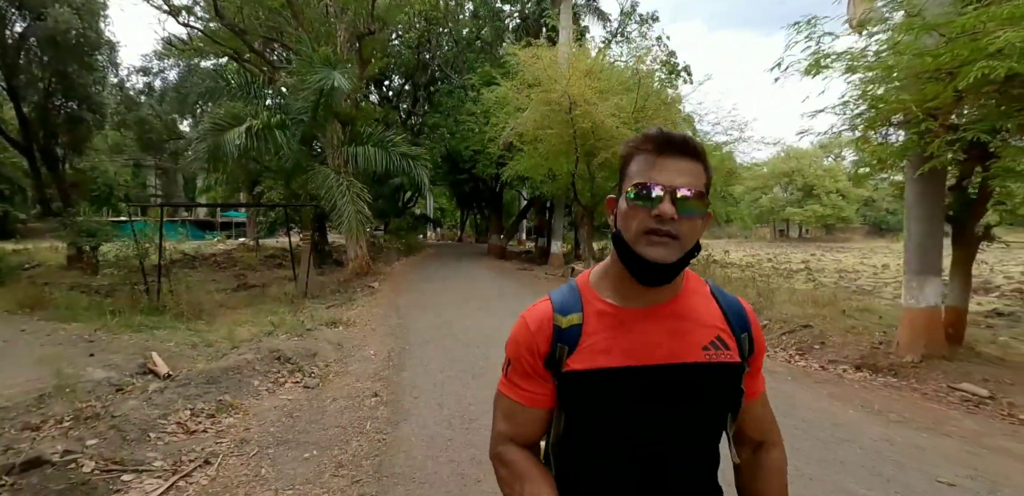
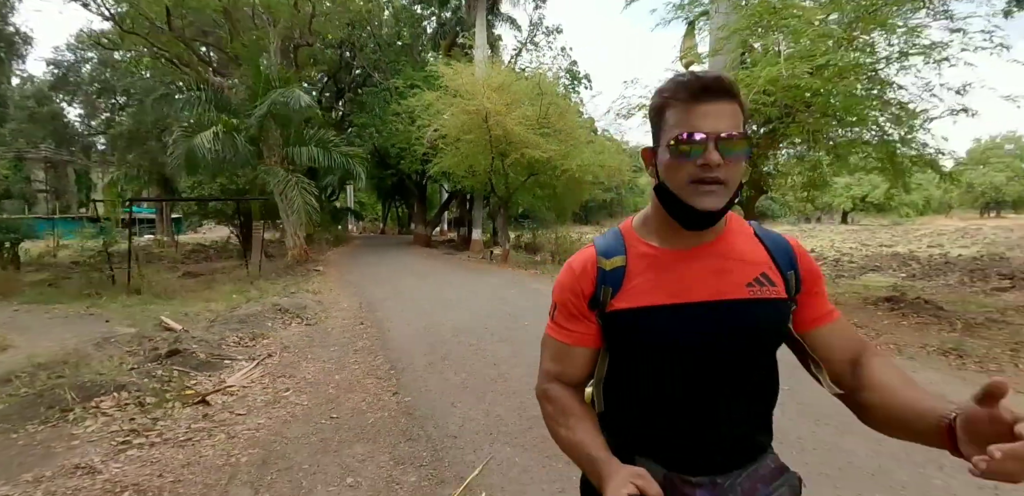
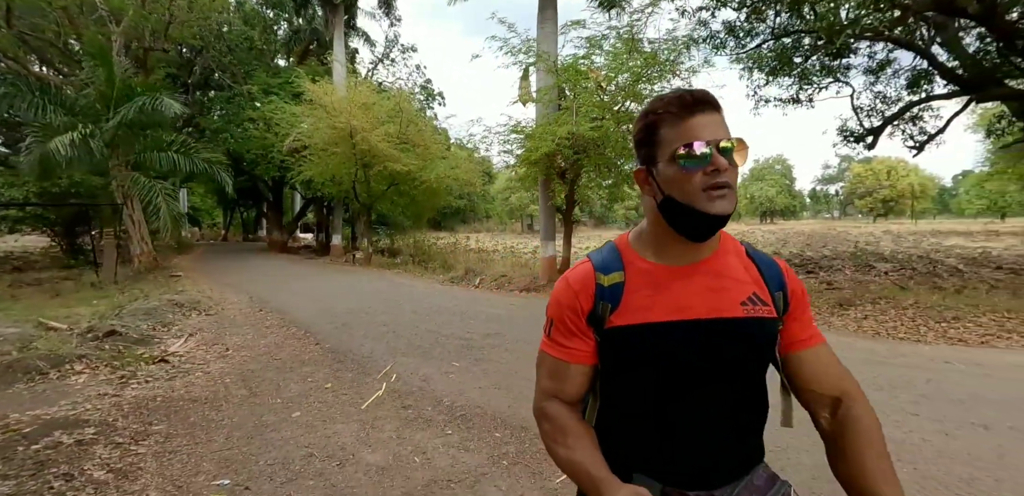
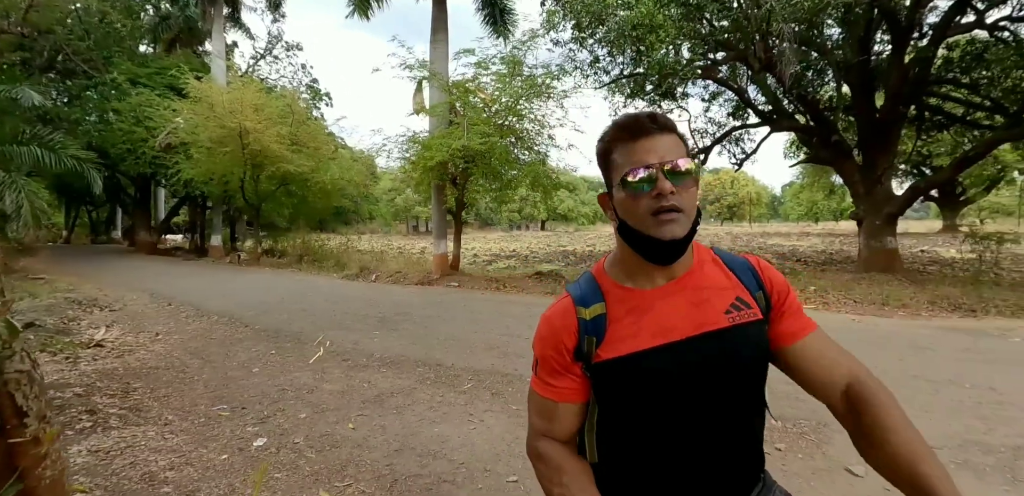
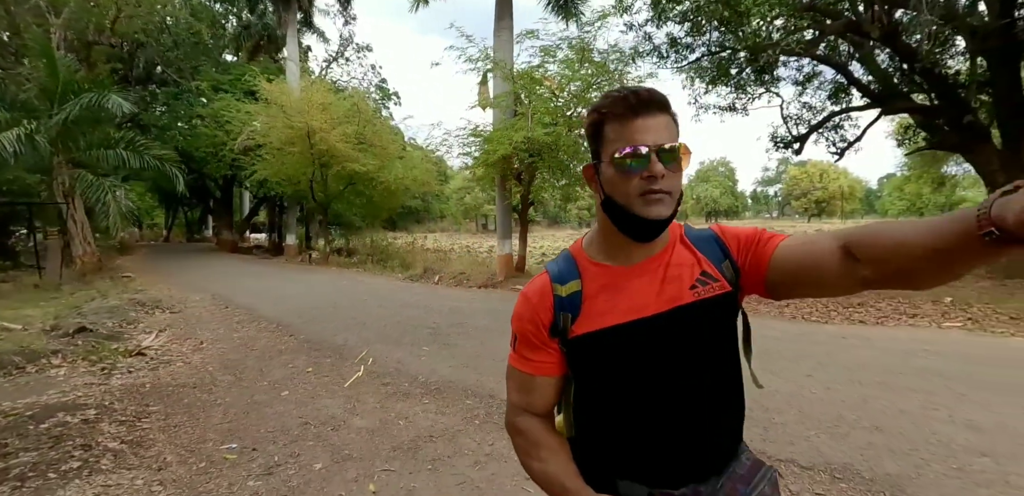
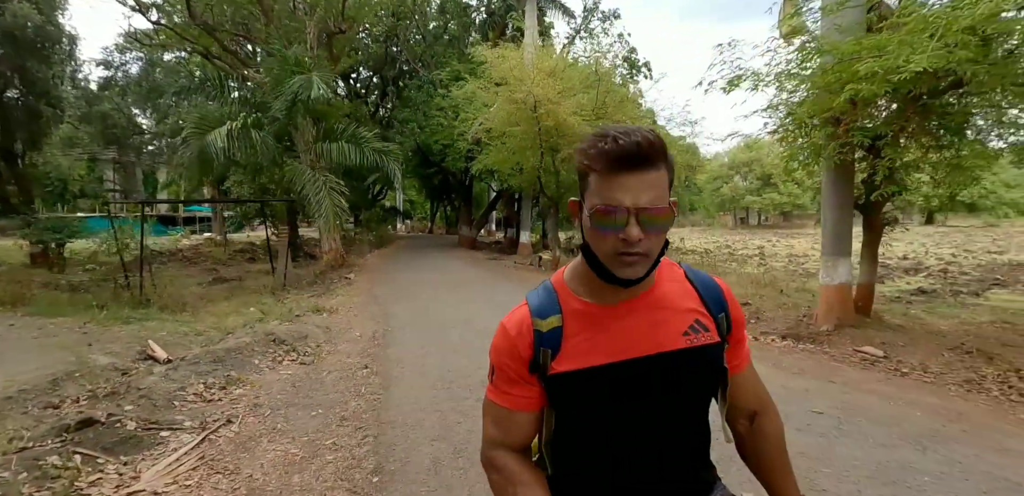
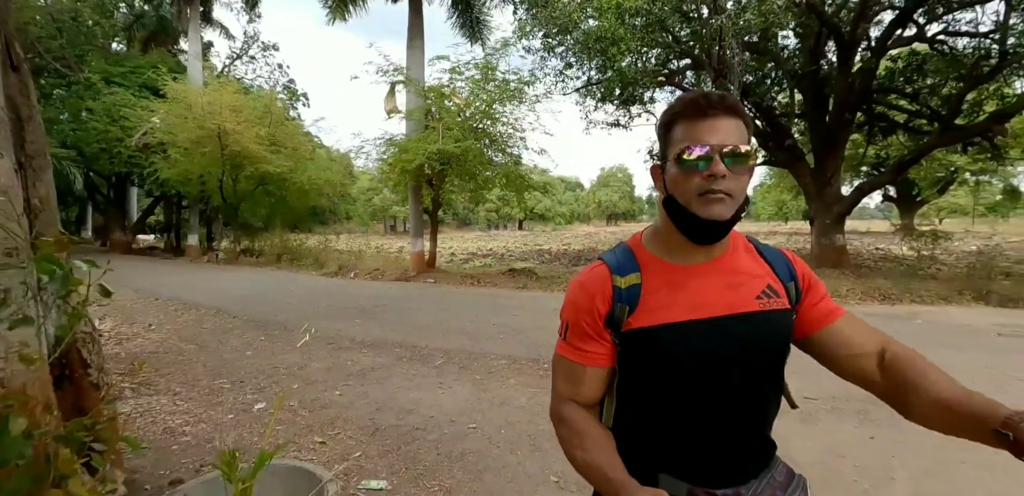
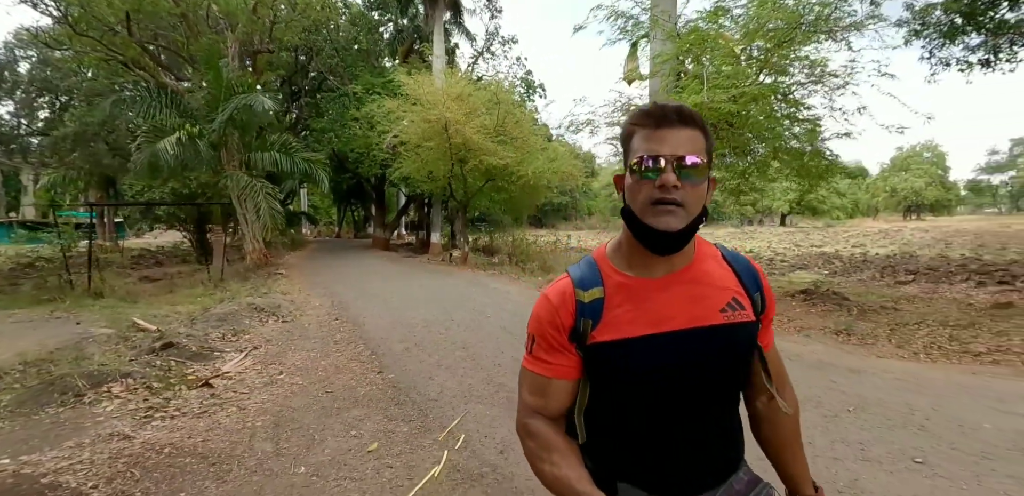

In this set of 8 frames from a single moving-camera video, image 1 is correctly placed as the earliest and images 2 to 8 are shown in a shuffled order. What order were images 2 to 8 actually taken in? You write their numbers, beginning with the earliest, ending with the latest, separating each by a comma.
6, 2, 8, 3, 5, 4, 7
